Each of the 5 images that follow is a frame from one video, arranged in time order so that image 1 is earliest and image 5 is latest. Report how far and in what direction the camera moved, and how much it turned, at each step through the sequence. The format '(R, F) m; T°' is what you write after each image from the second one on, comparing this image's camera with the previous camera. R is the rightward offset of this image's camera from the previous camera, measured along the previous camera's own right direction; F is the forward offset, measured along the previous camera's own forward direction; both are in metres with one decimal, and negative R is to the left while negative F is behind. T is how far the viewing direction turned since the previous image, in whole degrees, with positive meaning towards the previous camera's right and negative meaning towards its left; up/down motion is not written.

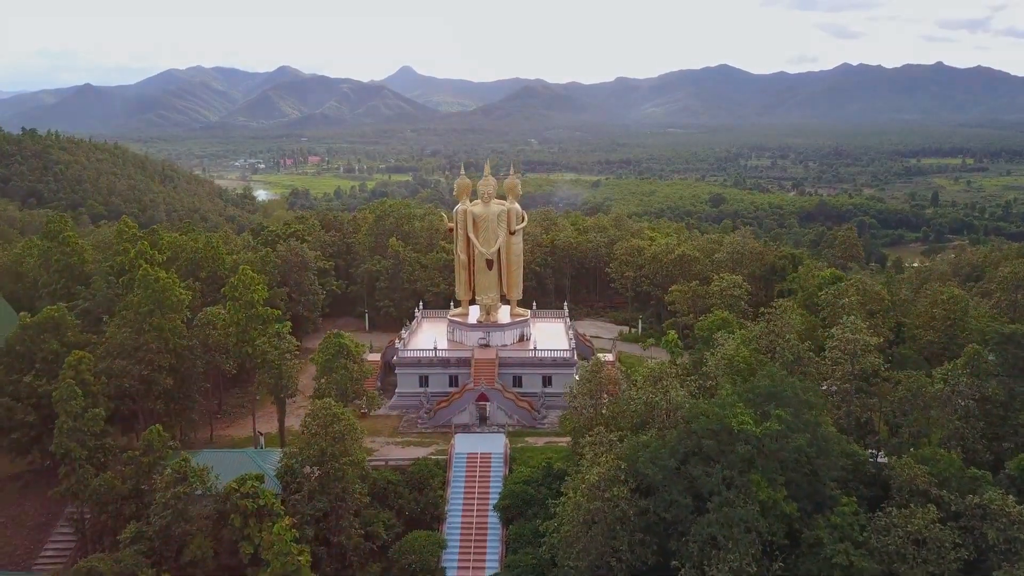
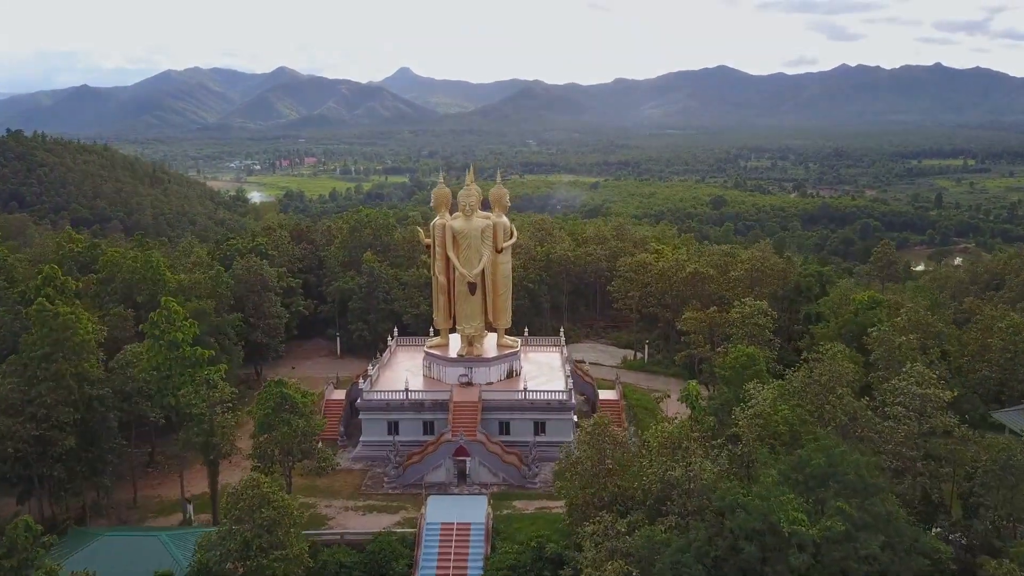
(+0.4, +4.4) m; 0°
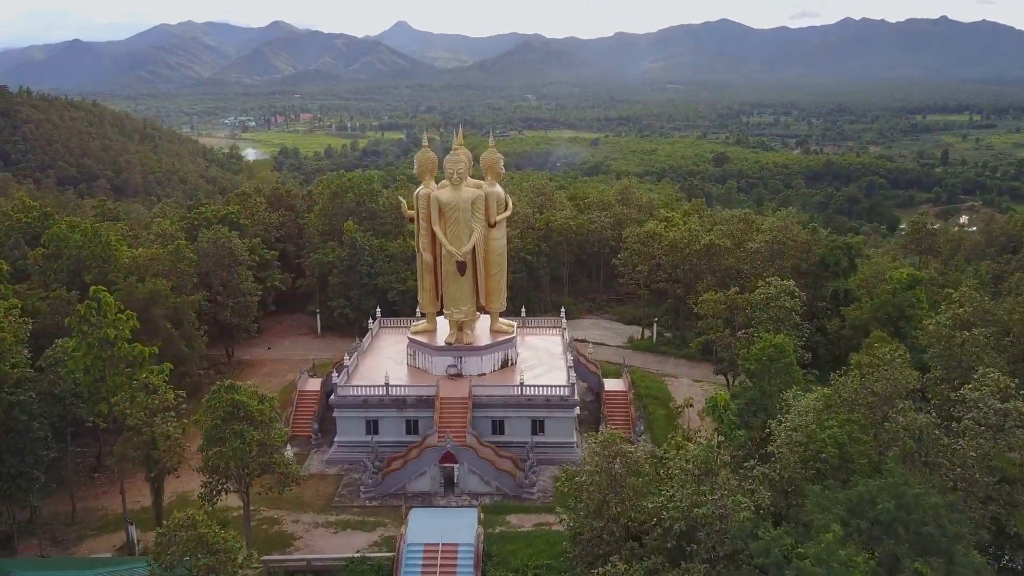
(+0.1, +3.0) m; 0°
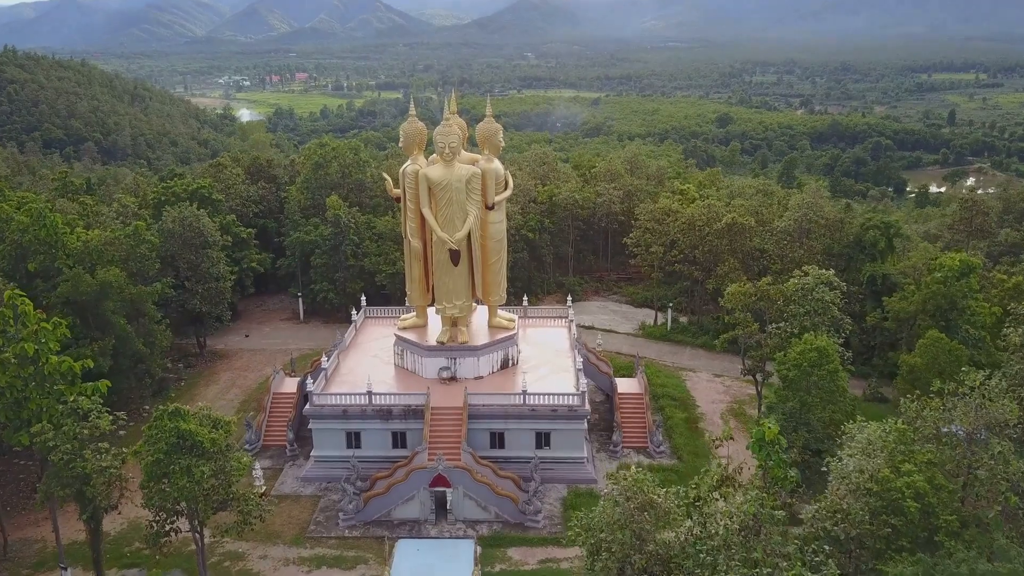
(0.0, +2.8) m; 0°
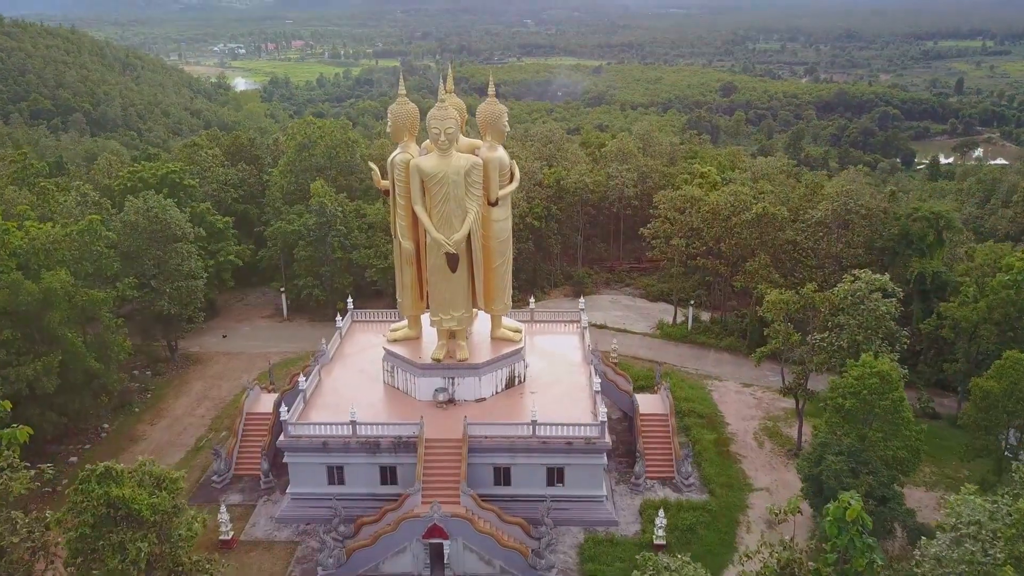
(-0.1, +2.7) m; 0°
